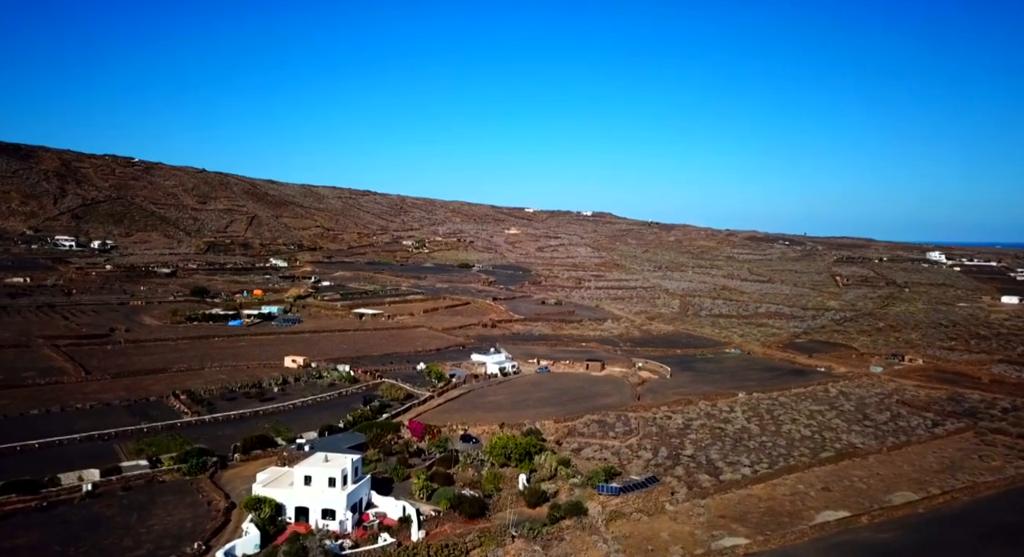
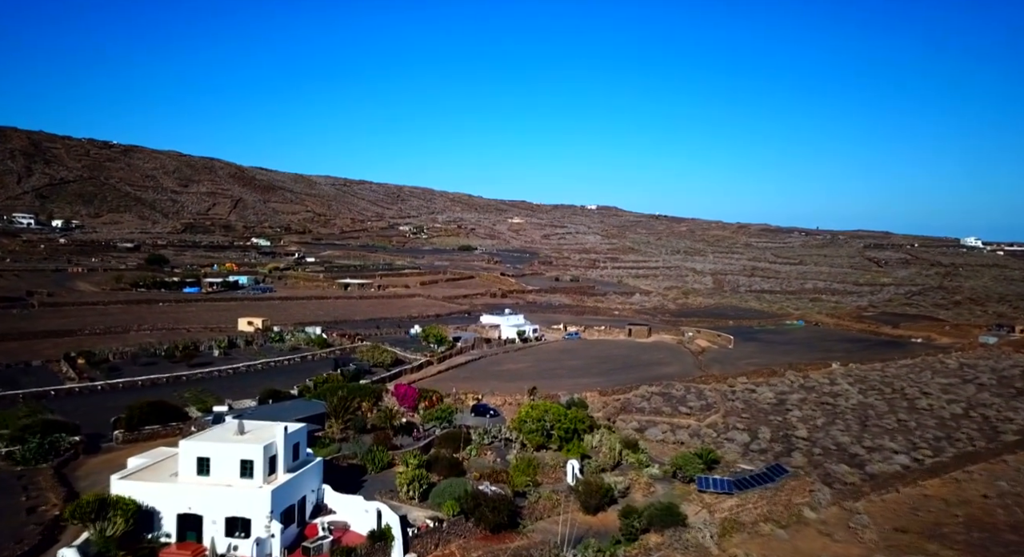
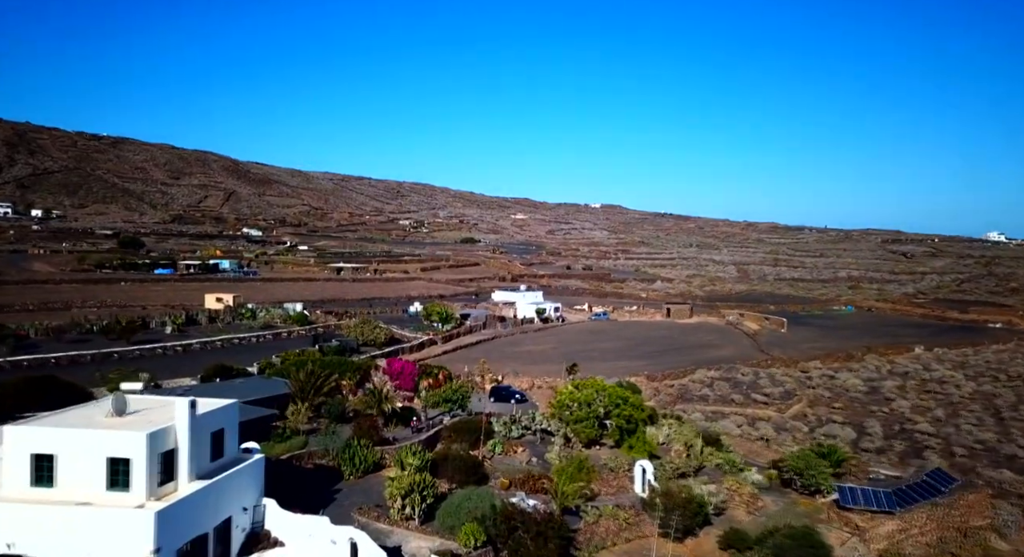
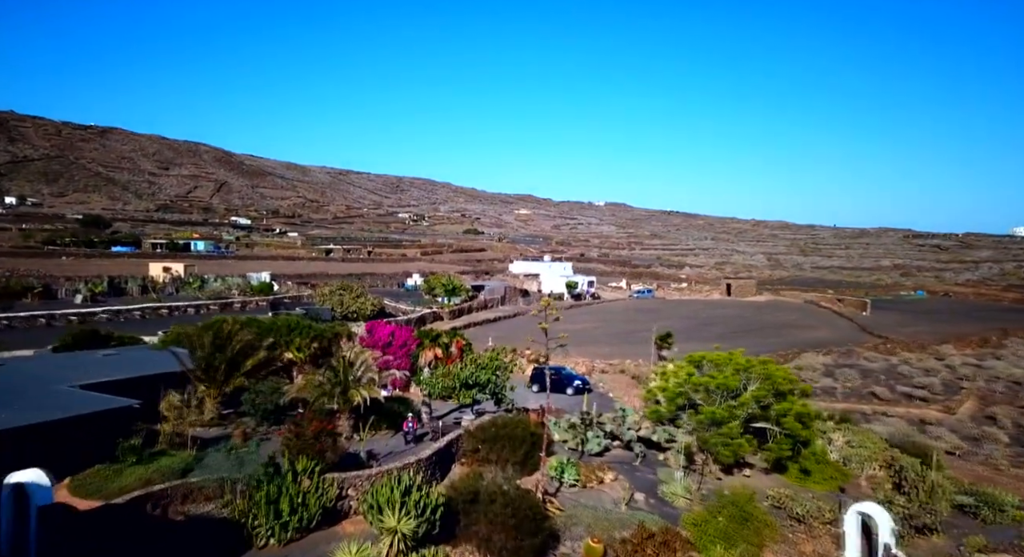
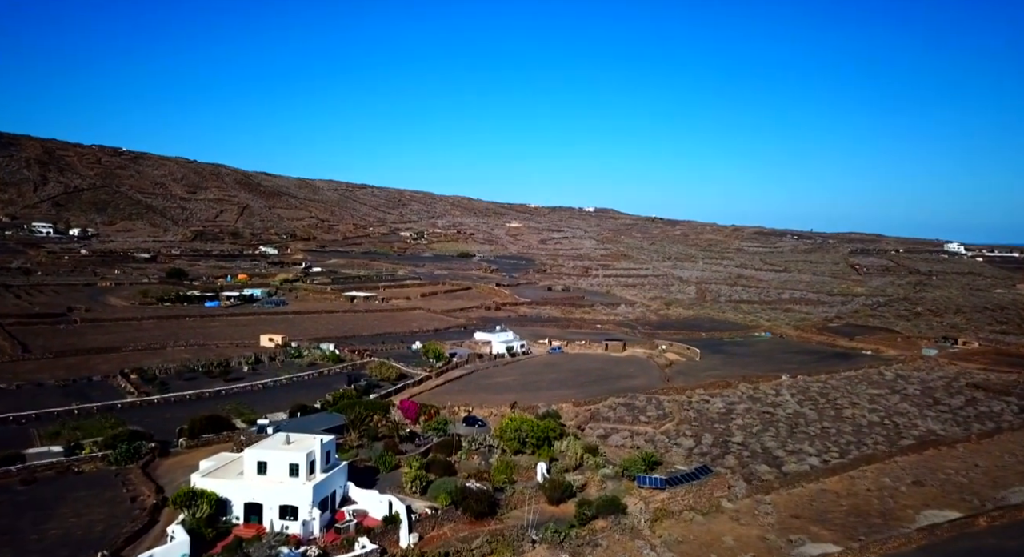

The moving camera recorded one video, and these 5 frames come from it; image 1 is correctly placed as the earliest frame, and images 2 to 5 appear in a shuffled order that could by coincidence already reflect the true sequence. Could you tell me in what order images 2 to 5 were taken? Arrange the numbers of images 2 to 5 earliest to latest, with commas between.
5, 2, 3, 4
